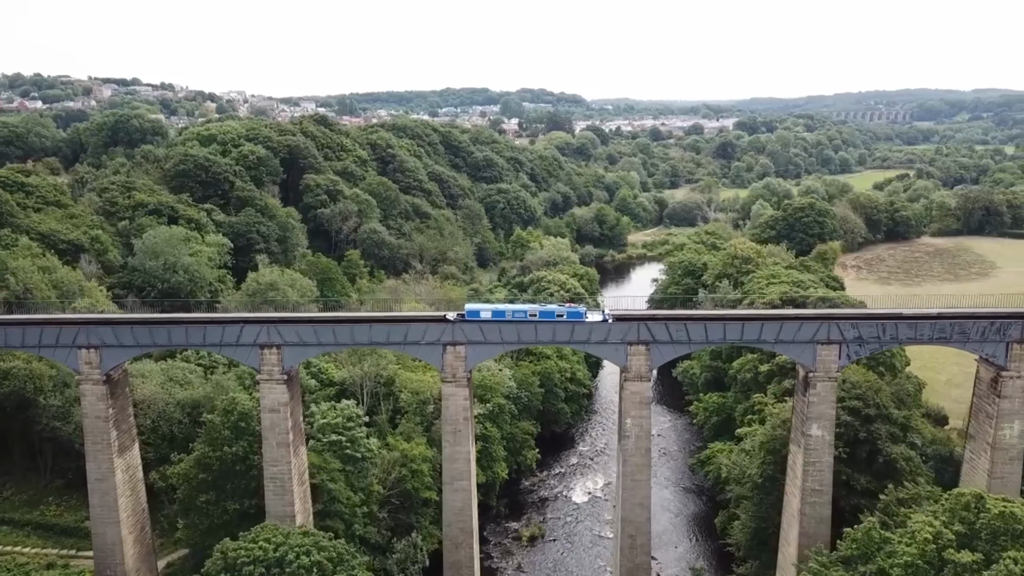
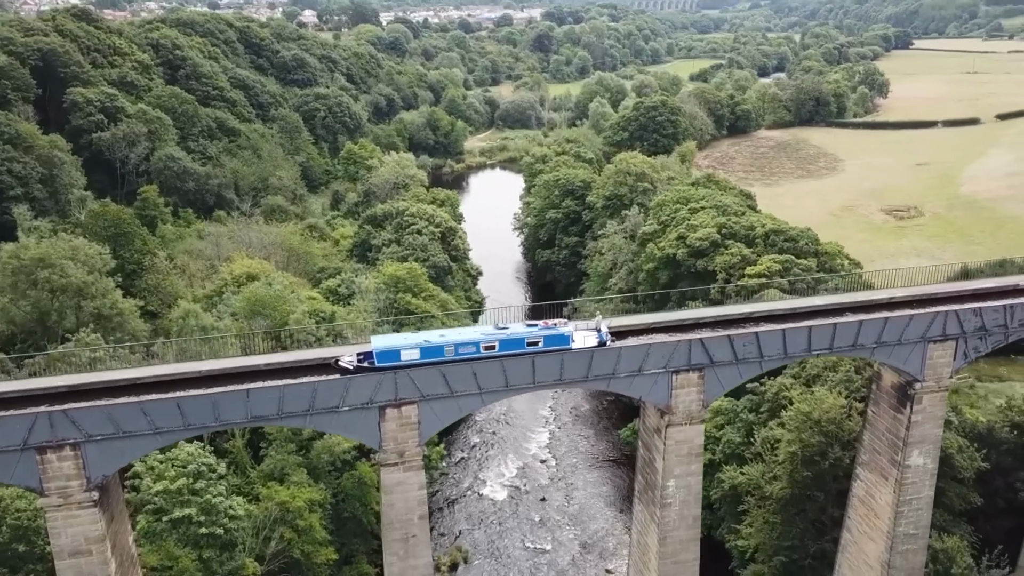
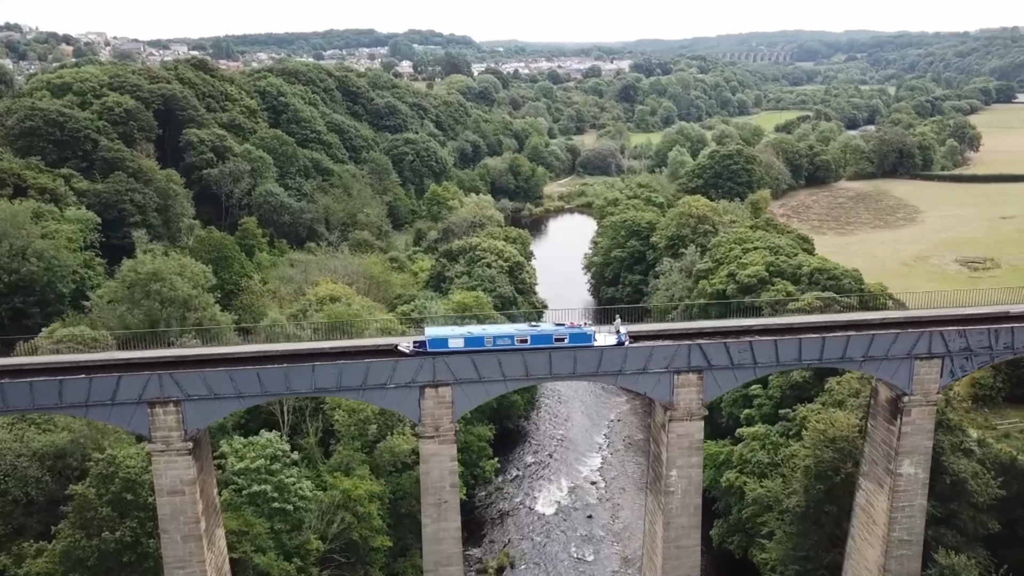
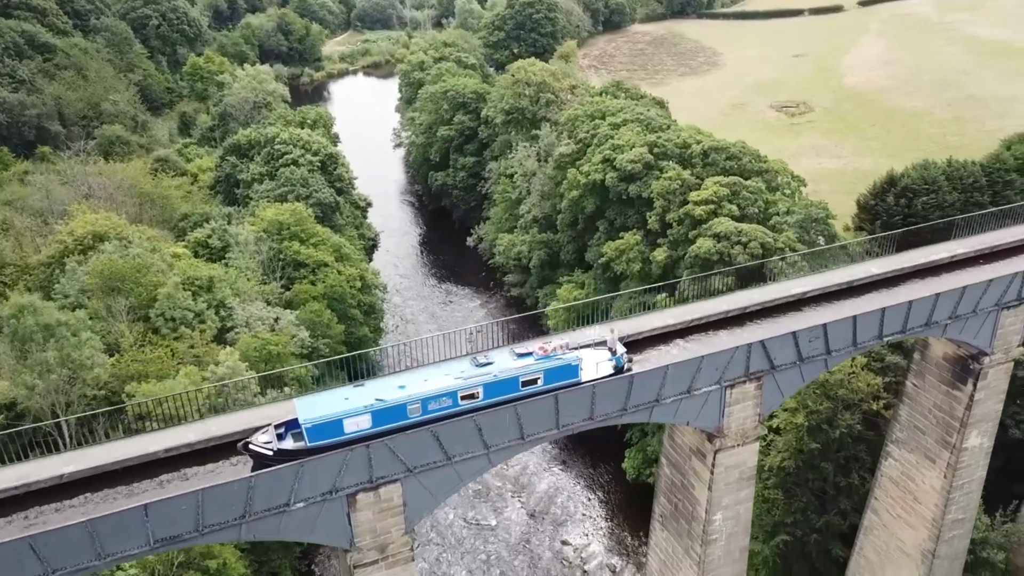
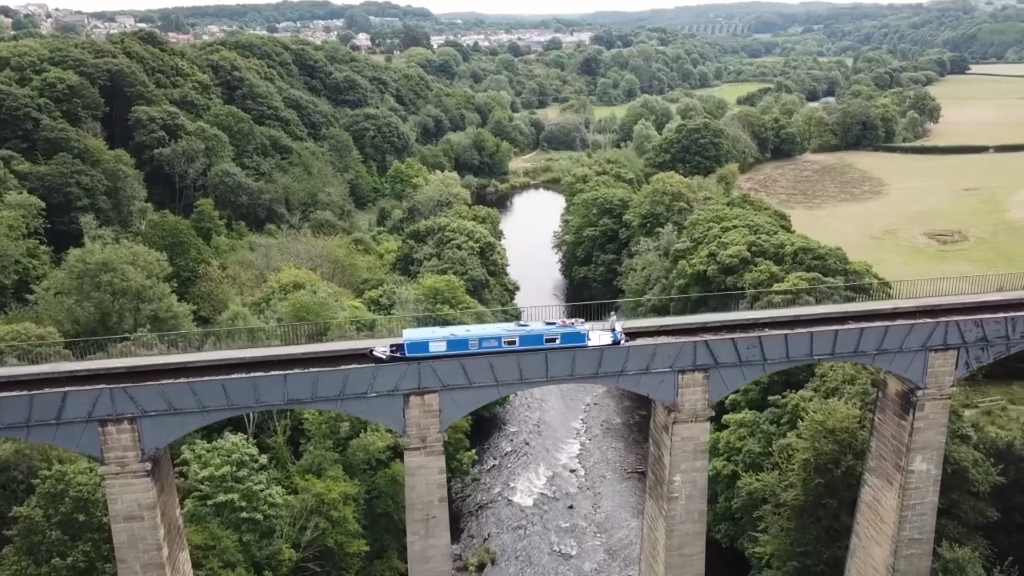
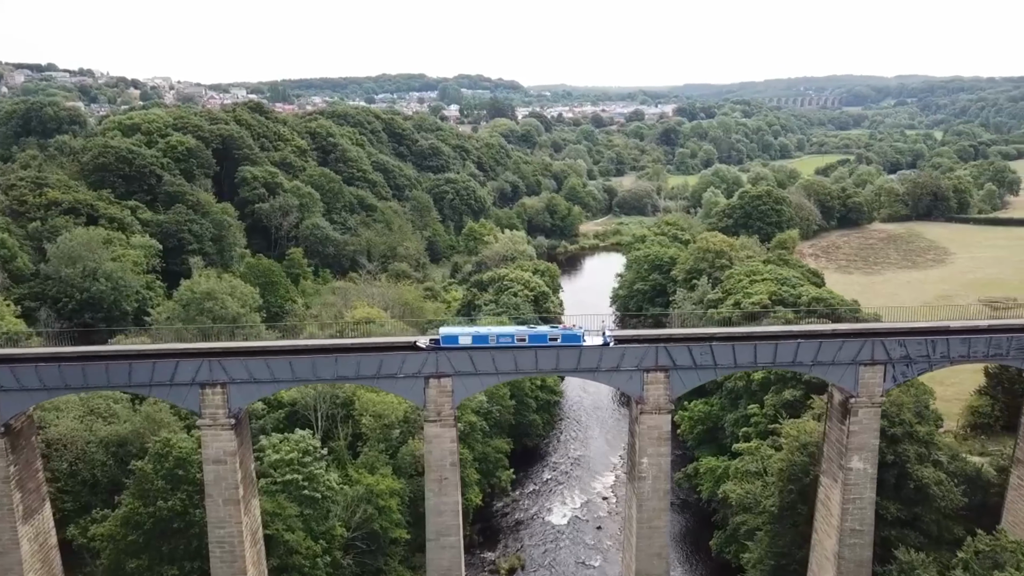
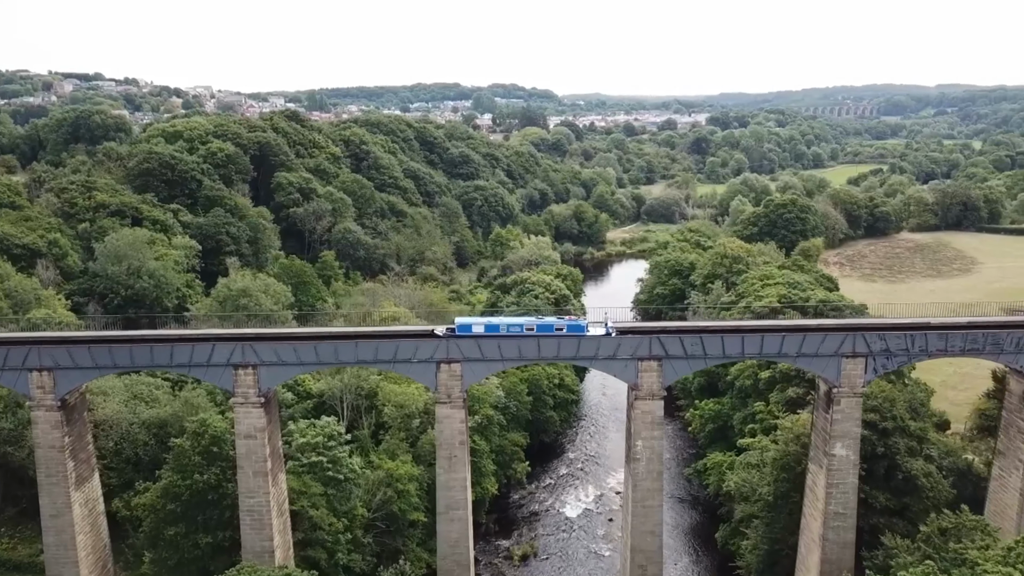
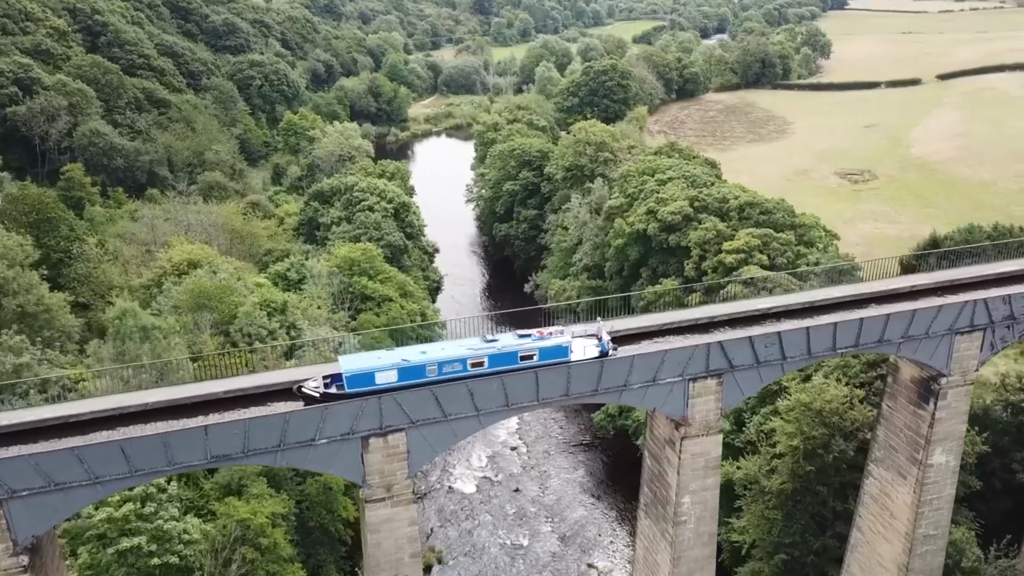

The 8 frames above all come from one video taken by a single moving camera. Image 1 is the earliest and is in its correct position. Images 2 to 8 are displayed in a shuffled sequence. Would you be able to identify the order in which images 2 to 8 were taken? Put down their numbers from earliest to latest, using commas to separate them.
7, 6, 3, 5, 2, 8, 4
